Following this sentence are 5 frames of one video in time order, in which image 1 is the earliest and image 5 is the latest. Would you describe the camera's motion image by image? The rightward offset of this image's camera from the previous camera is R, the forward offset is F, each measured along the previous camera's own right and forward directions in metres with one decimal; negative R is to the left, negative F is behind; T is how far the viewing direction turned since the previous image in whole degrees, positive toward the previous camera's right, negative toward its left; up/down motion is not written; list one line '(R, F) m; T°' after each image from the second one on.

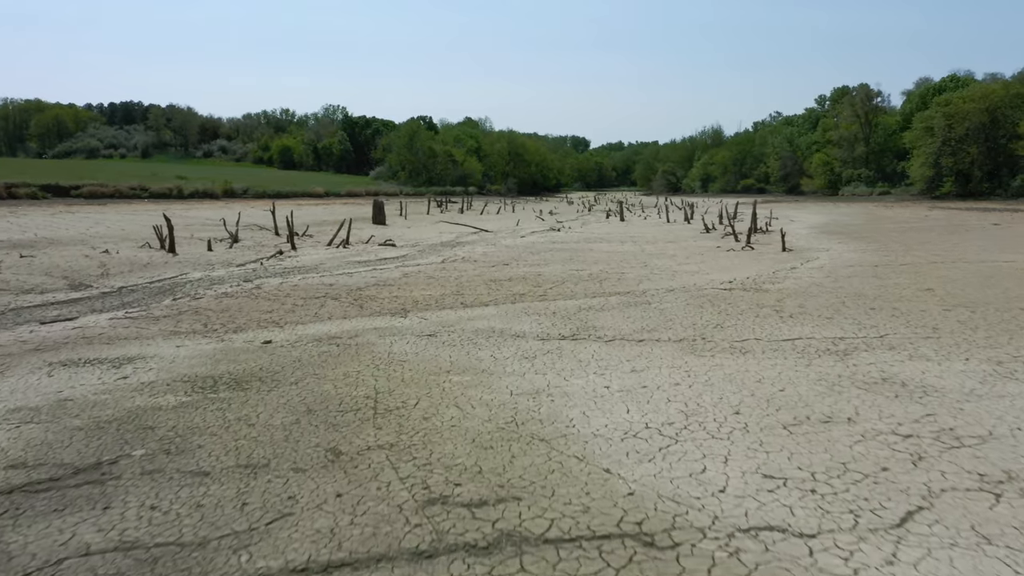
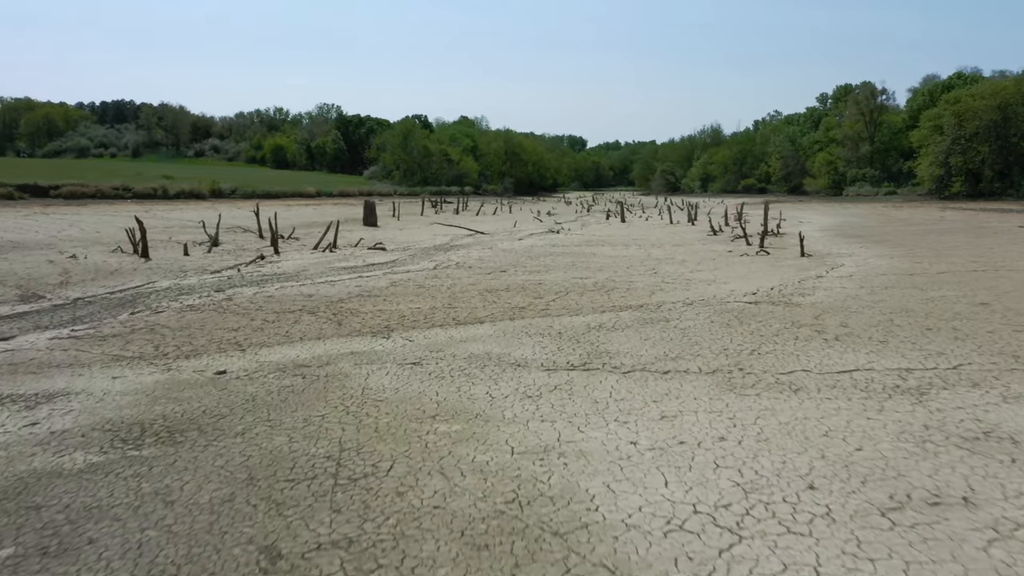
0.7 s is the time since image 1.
(0.0, +1.6) m; 0°
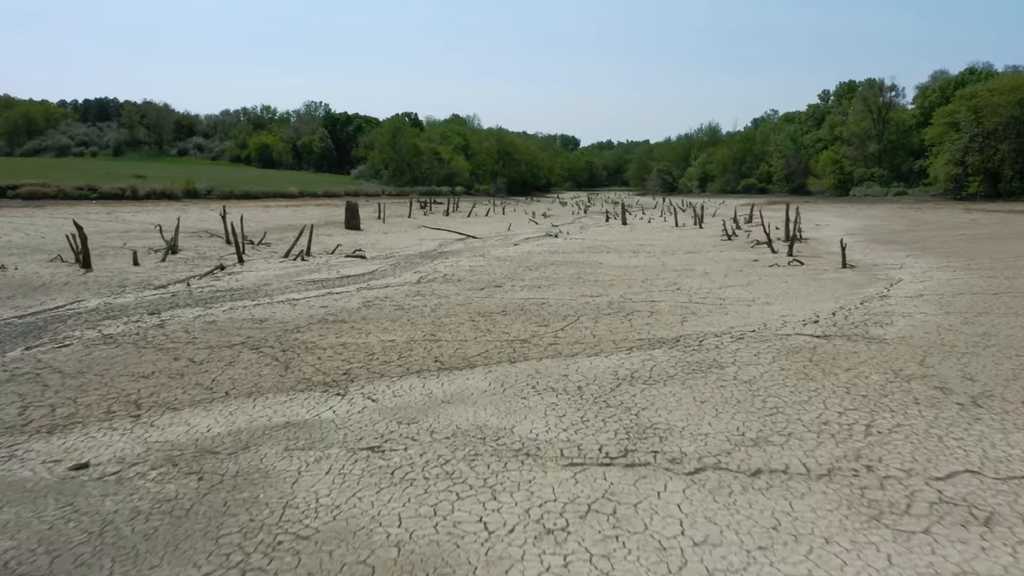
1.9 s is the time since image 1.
(-0.1, +2.9) m; 0°
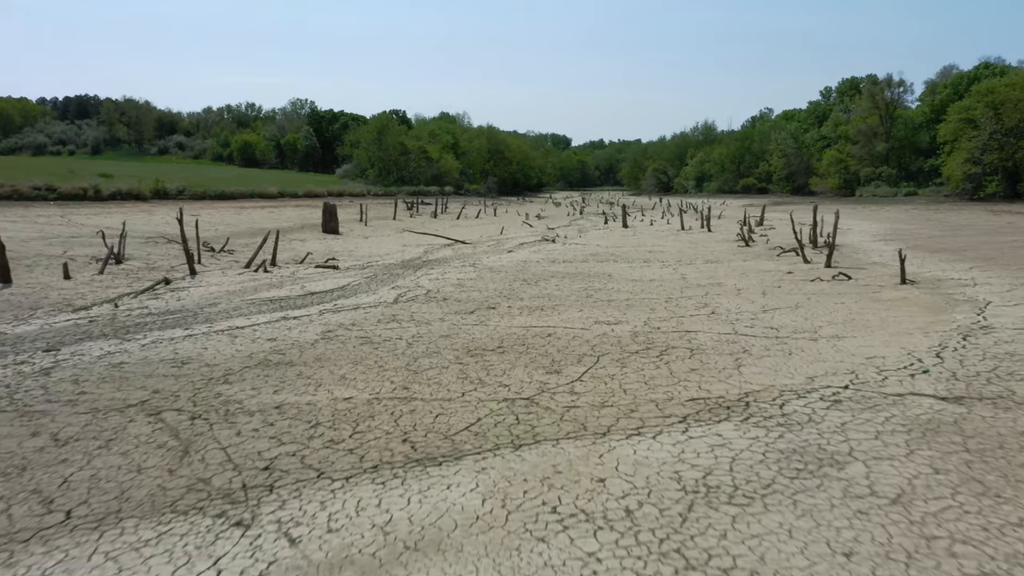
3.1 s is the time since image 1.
(-0.1, +3.0) m; +1°
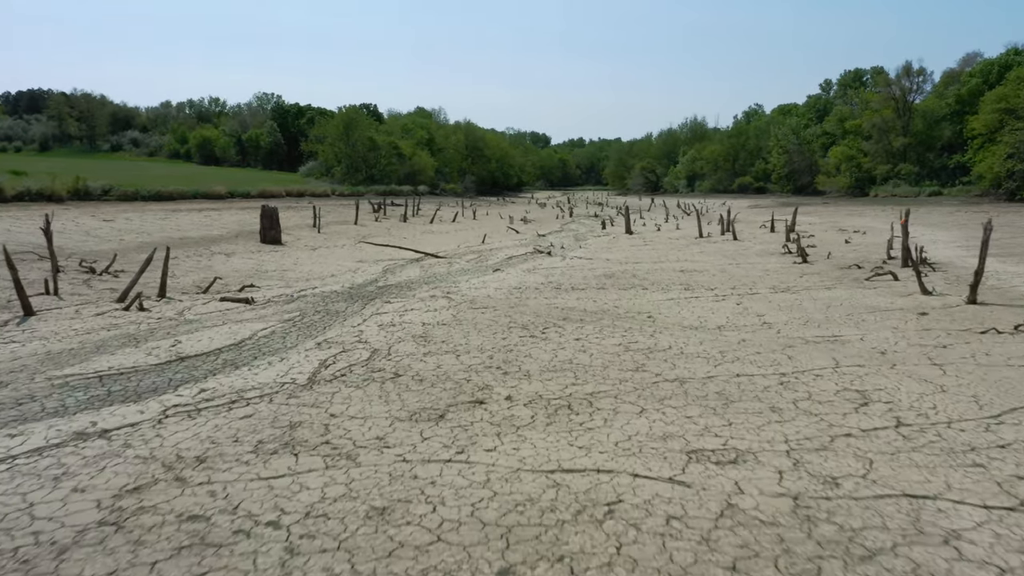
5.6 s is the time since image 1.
(-0.2, +6.3) m; +1°
